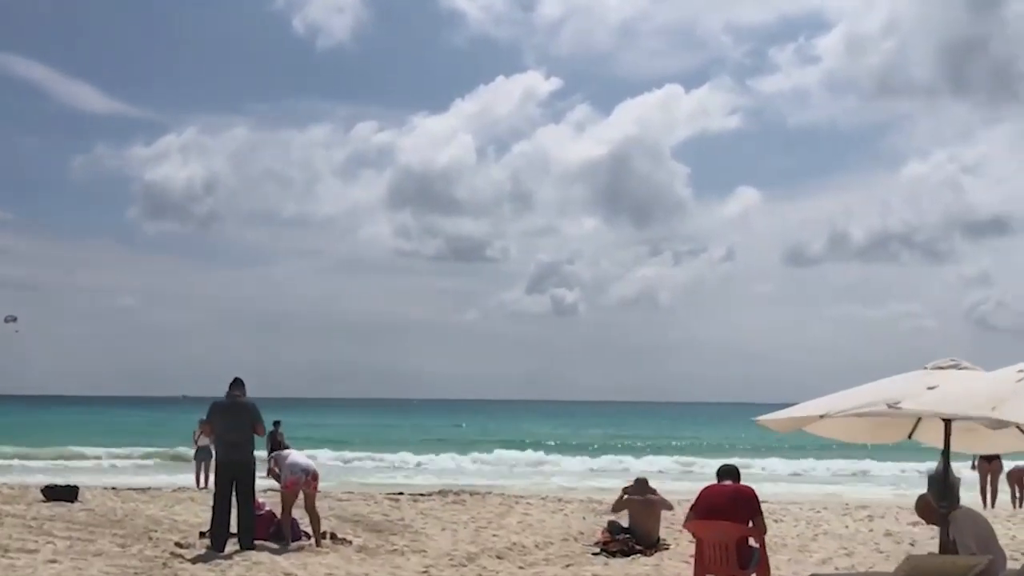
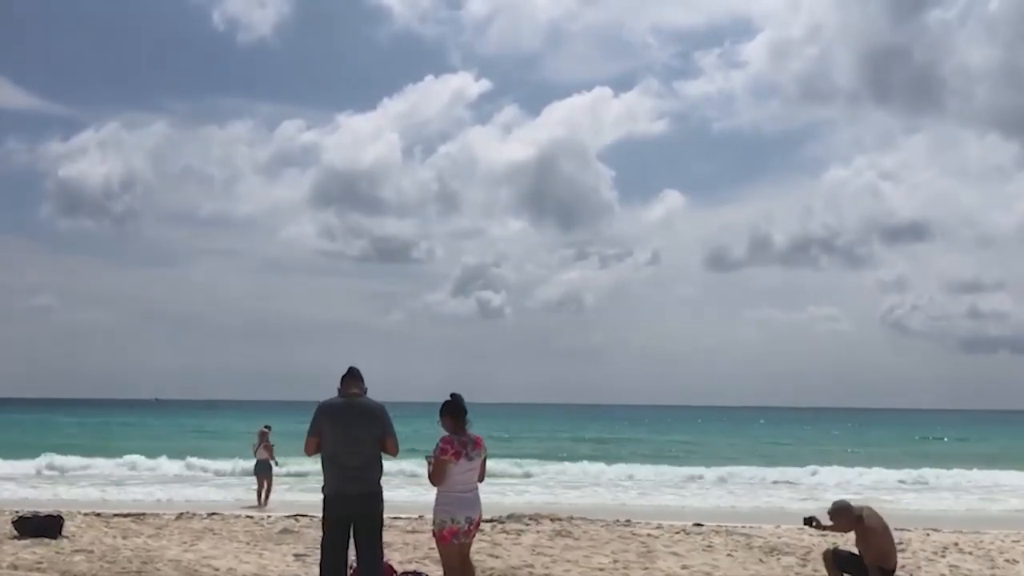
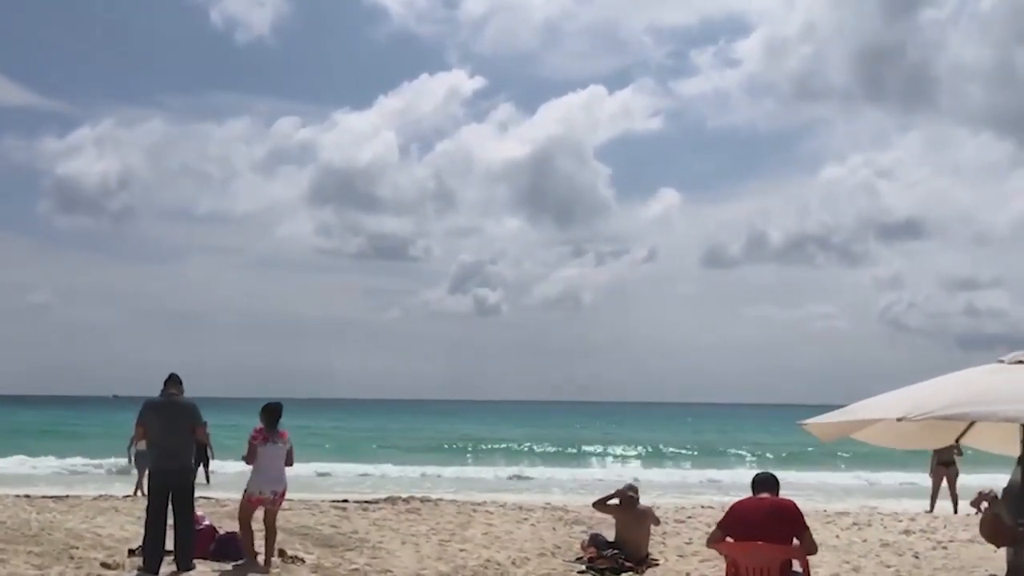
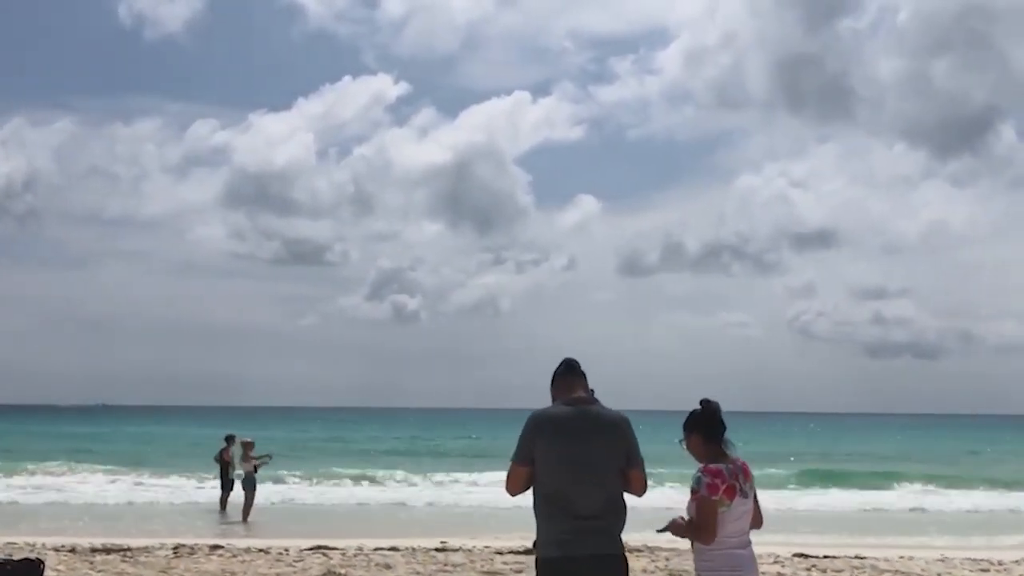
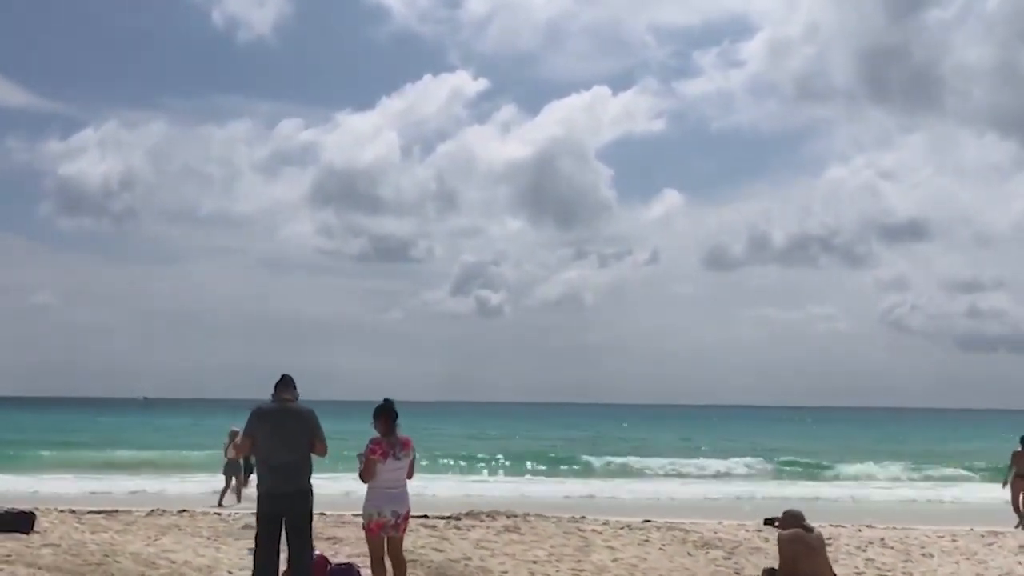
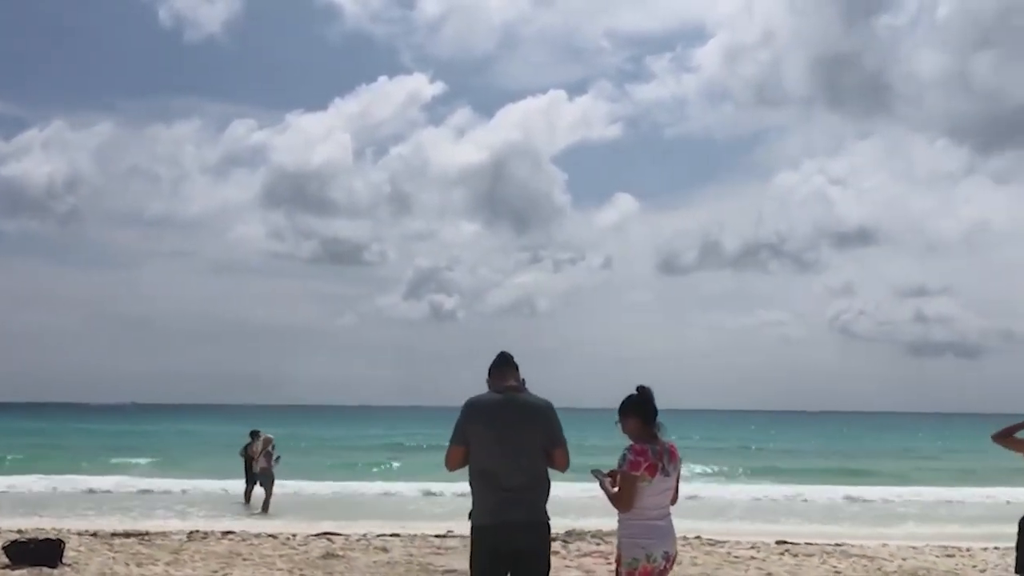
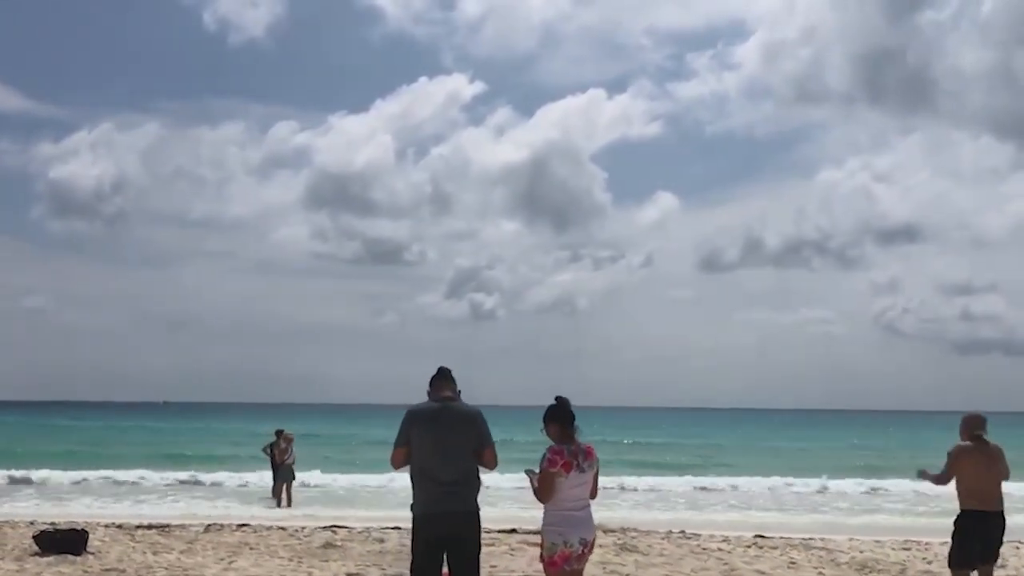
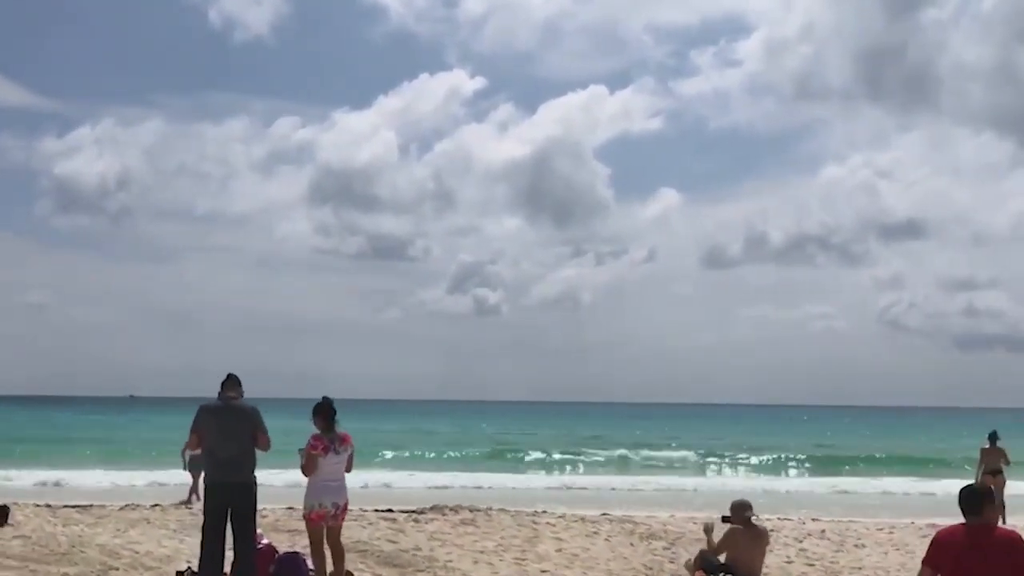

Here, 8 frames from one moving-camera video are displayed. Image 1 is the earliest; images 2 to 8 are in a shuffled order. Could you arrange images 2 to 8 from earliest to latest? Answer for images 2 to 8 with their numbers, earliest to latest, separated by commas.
3, 8, 5, 2, 7, 6, 4
